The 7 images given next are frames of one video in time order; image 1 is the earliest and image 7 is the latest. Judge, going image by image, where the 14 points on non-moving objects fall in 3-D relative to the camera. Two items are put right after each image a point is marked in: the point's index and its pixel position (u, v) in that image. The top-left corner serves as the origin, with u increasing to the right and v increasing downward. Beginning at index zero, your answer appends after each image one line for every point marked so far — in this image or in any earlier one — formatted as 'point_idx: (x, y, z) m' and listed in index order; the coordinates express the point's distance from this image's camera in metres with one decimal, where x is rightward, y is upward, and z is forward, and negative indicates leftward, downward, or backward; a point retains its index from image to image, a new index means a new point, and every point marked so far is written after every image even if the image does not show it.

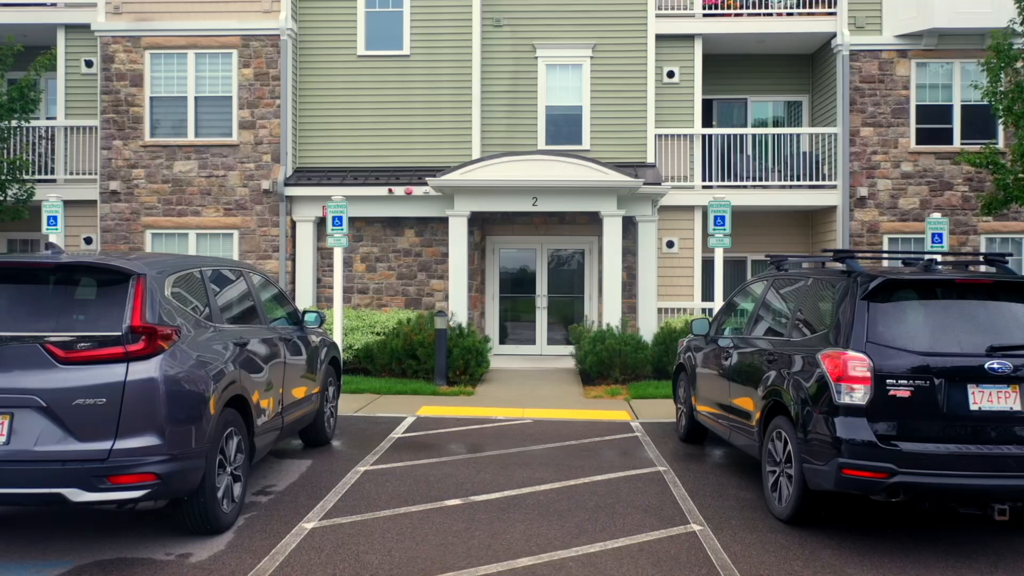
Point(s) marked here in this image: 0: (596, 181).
0: (+4.2, +5.3, +13.6) m
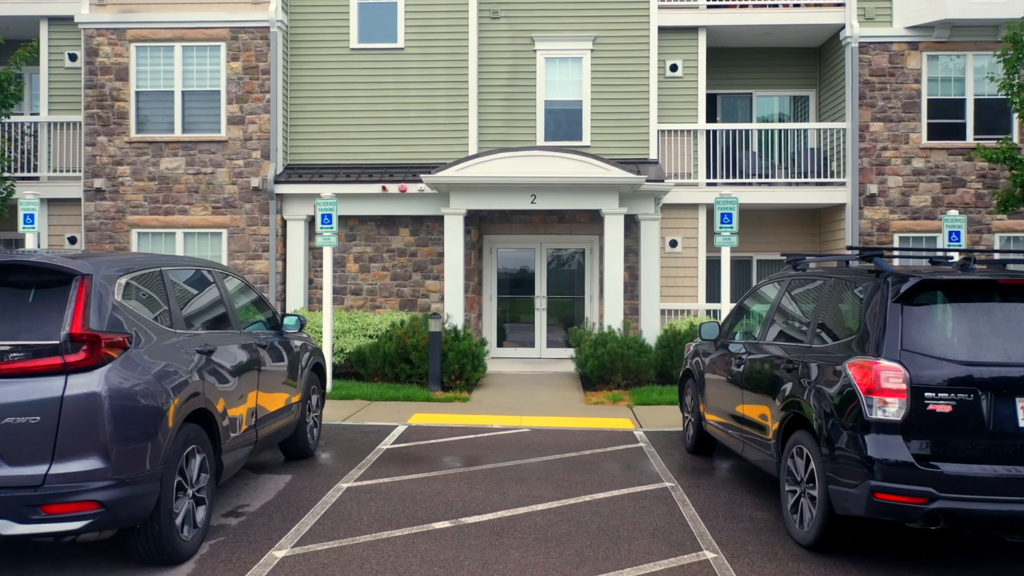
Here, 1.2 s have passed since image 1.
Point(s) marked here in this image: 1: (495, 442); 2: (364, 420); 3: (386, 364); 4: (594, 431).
0: (+4.1, +5.3, +13.1) m
1: (-0.5, -4.5, +8.0) m
2: (-4.9, -4.4, +9.0) m
3: (-5.3, -3.2, +11.6) m
4: (+2.7, -4.6, +8.9) m
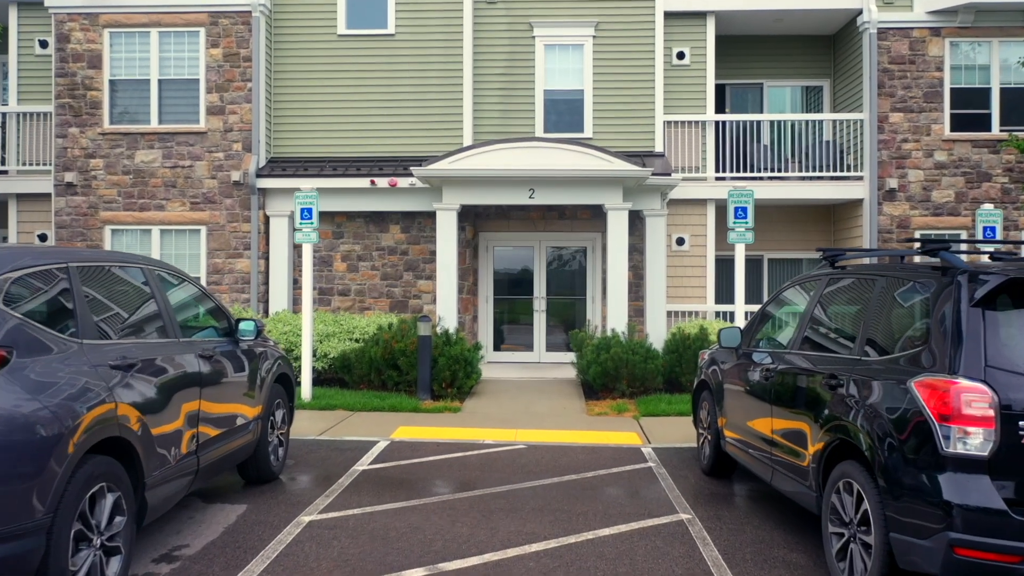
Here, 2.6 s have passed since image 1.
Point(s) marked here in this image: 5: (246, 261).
0: (+3.9, +5.2, +12.2) m
1: (-0.7, -4.5, +7.1) m
2: (-5.1, -4.4, +8.2) m
3: (-5.5, -3.3, +10.8) m
4: (+2.5, -4.7, +8.0) m
5: (-12.6, +1.3, +13.0) m
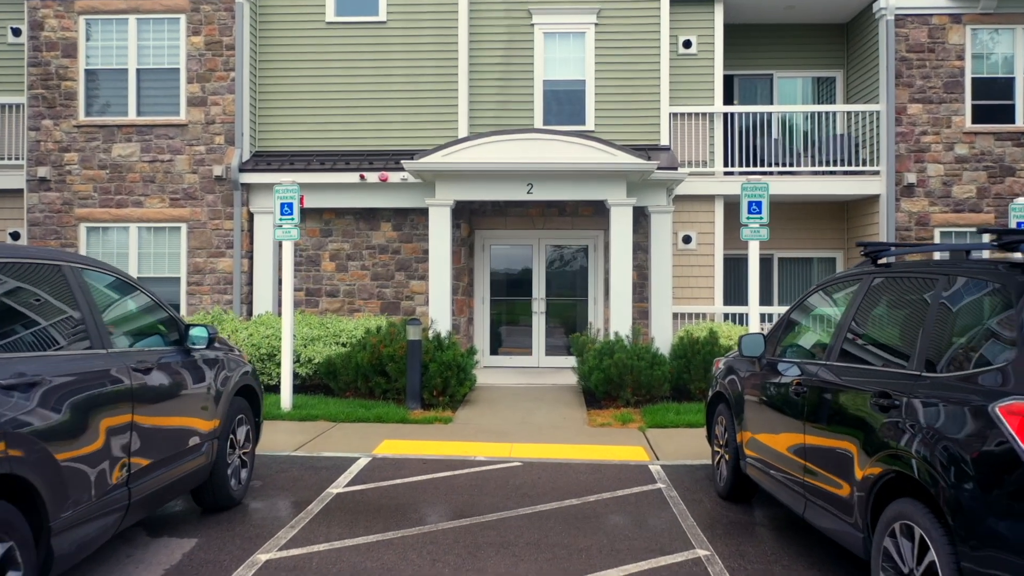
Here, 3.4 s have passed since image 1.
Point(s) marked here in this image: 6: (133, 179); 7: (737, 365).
0: (+3.8, +5.2, +11.5) m
1: (-0.8, -4.6, +6.4) m
2: (-5.2, -4.4, +7.4) m
3: (-5.6, -3.3, +10.0) m
4: (+2.3, -4.7, +7.3) m
5: (-12.7, +1.2, +12.3) m
6: (-16.9, +4.9, +12.2) m
7: (+5.1, -1.7, +6.2) m
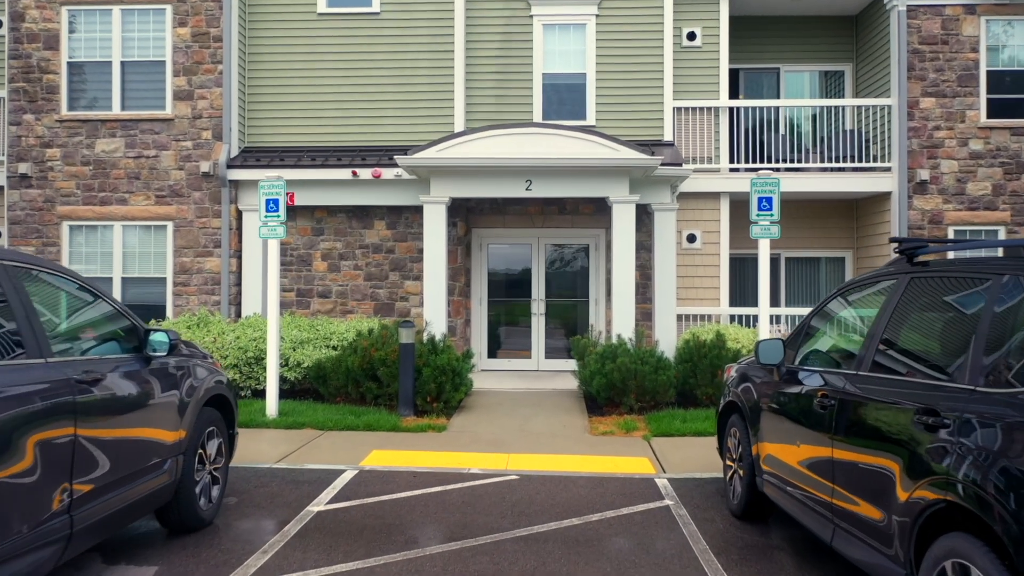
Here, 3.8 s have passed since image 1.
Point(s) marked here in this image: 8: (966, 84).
0: (+3.7, +5.2, +11.0) m
1: (-0.9, -4.6, +6.0) m
2: (-5.3, -4.4, +7.0) m
3: (-5.7, -3.3, +9.6) m
4: (+2.3, -4.7, +6.8) m
5: (-12.8, +1.2, +11.8) m
6: (-17.0, +4.9, +11.8) m
7: (+5.0, -1.8, +5.7) m
8: (+23.0, +10.3, +13.8) m
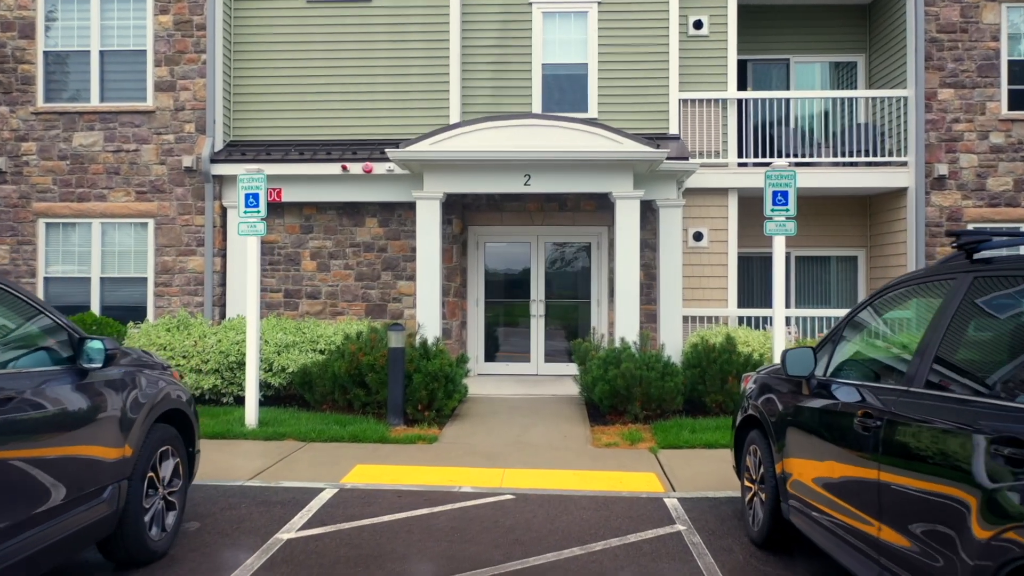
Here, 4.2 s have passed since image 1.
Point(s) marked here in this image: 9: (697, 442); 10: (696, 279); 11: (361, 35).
0: (+3.6, +5.2, +10.4) m
1: (-1.0, -4.6, +5.4) m
2: (-5.4, -4.5, +6.4) m
3: (-5.8, -3.3, +9.0) m
4: (+2.1, -4.7, +6.2) m
5: (-12.9, +1.2, +11.3) m
6: (-17.1, +4.8, +11.3) m
7: (+4.9, -1.8, +5.1) m
8: (+22.9, +10.3, +13.2) m
9: (+5.3, -4.5, +7.9) m
10: (+8.4, +0.4, +12.5) m
11: (-6.6, +11.1, +12.0) m
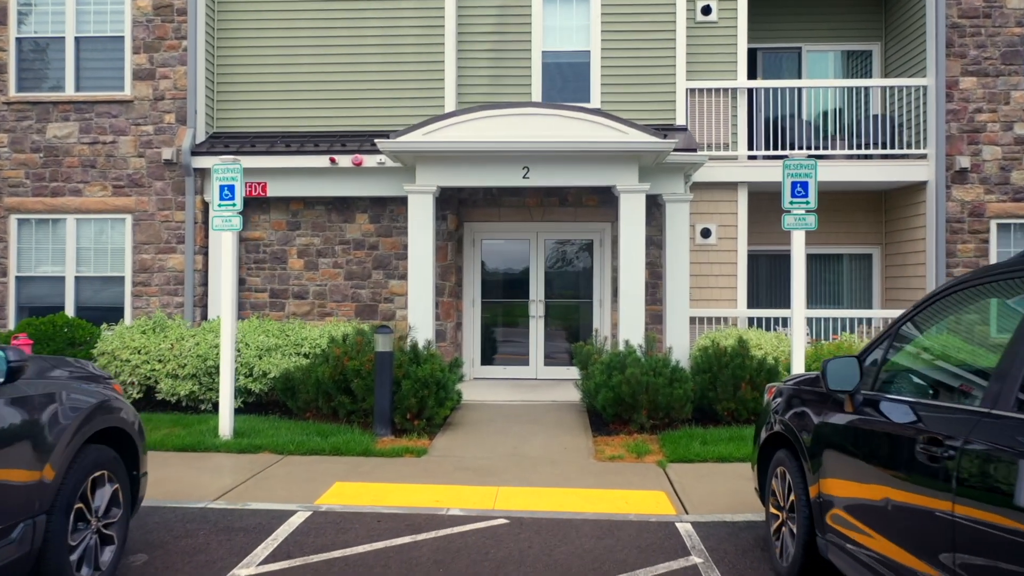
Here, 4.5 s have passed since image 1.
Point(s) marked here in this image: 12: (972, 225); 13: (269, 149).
0: (+3.5, +5.2, +9.8) m
1: (-1.1, -4.6, +4.7) m
2: (-5.6, -4.4, +5.8) m
3: (-5.9, -3.3, +8.4) m
4: (+2.0, -4.7, +5.6) m
5: (-13.0, +1.2, +10.7) m
6: (-17.2, +4.9, +10.7) m
7: (+4.8, -1.8, +4.4) m
8: (+22.8, +10.3, +12.4) m
9: (+5.2, -4.4, +7.2) m
10: (+8.3, +0.4, +11.8) m
11: (-6.7, +11.1, +11.4) m
12: (+21.0, +2.9, +12.5) m
13: (-9.5, +5.5, +10.7) m
